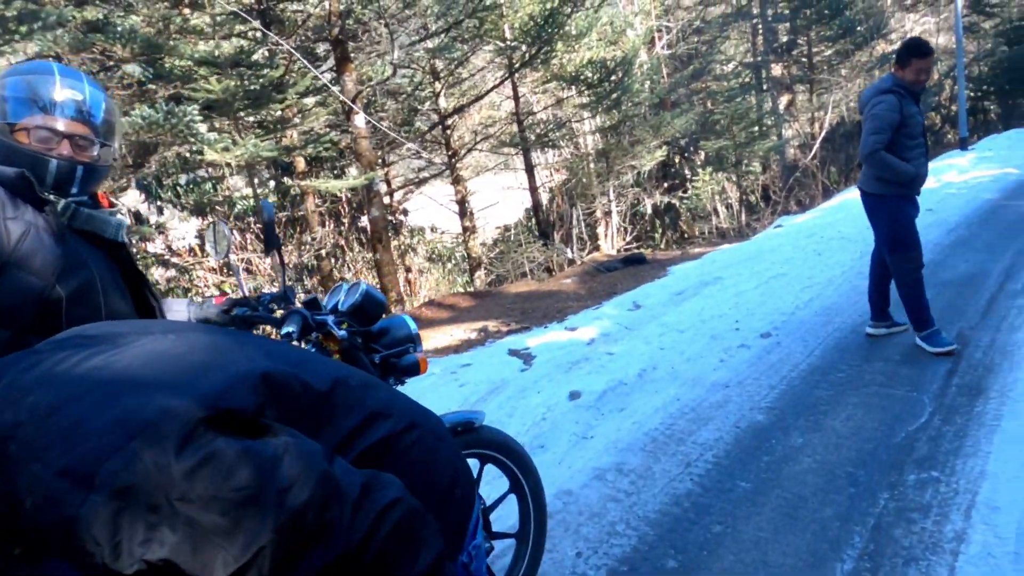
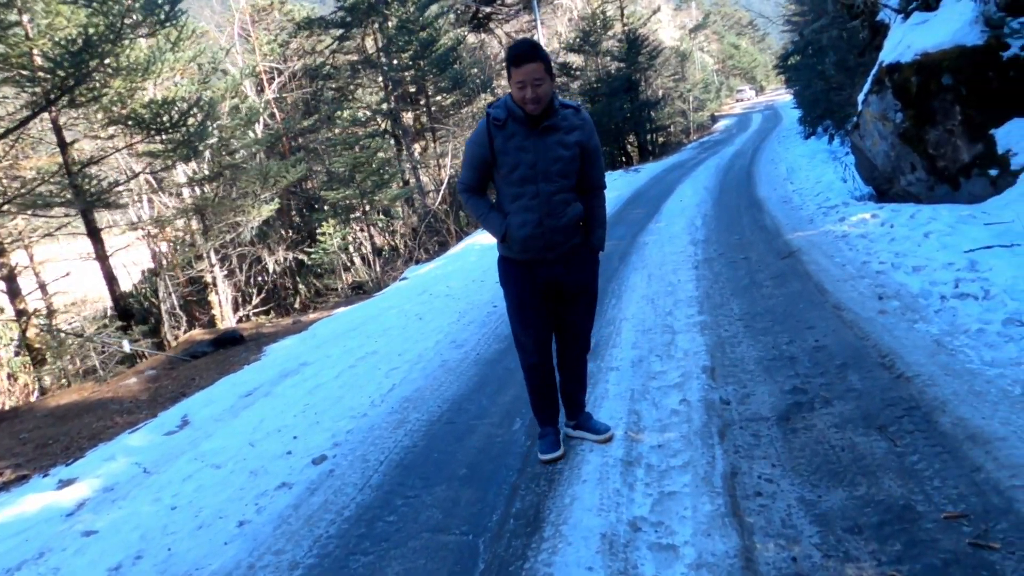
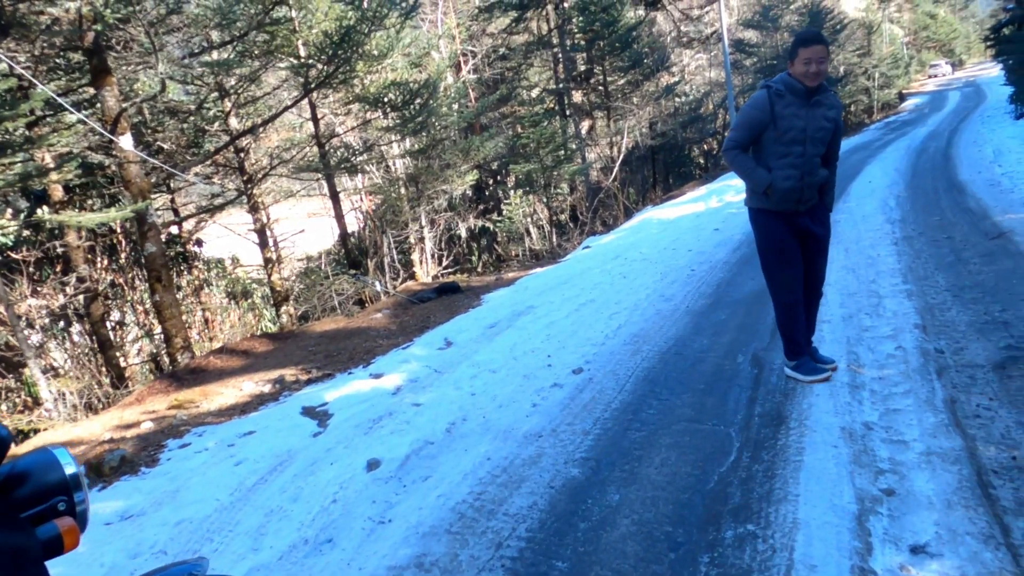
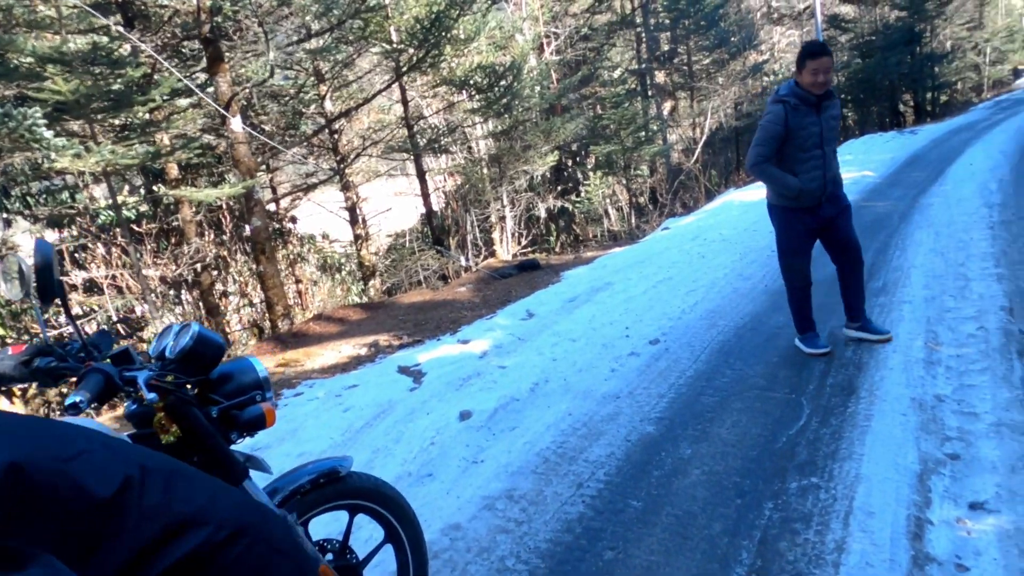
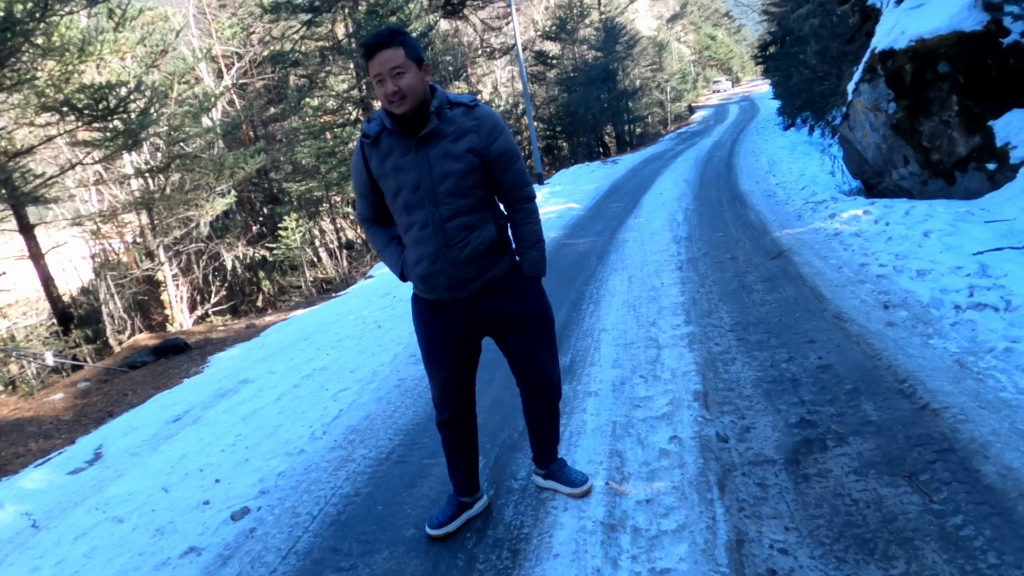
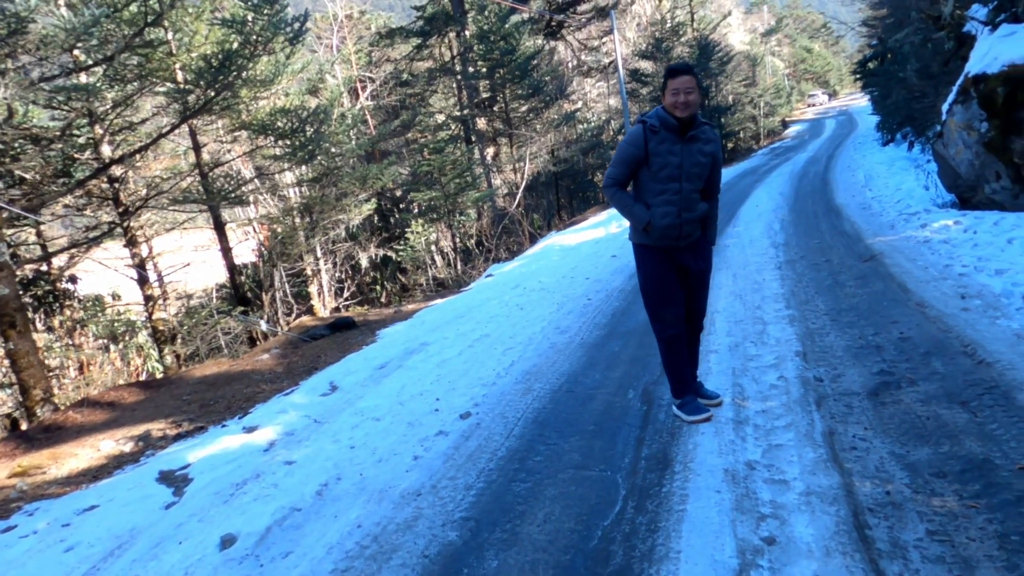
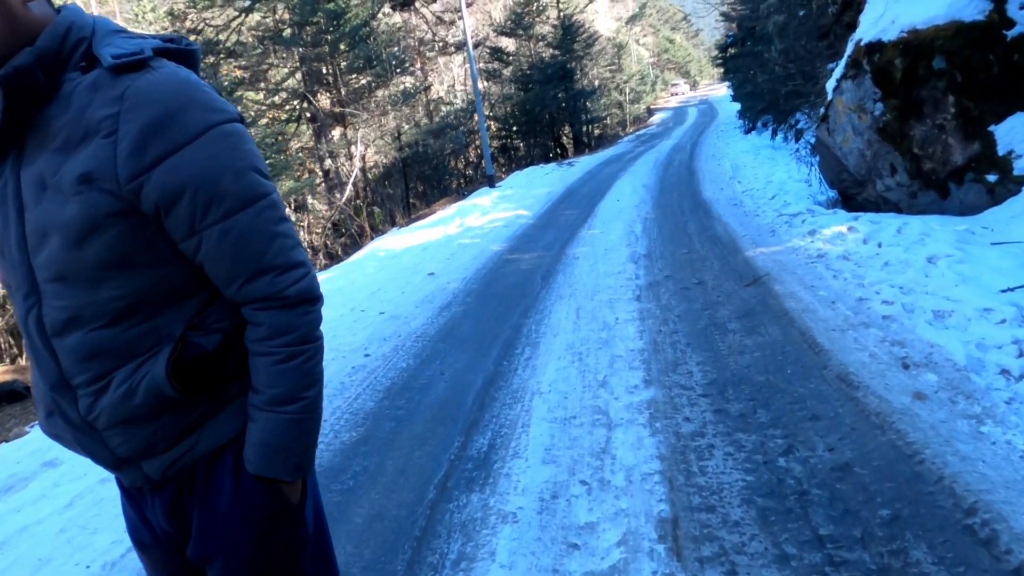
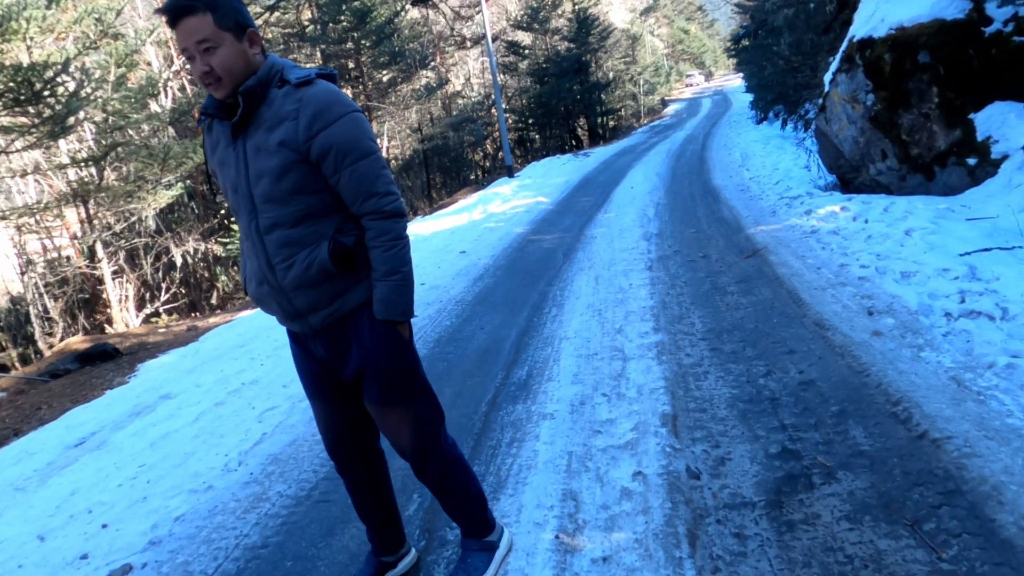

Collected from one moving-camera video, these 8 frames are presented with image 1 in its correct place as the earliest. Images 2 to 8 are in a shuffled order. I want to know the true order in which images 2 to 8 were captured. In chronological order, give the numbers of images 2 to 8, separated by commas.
4, 3, 6, 2, 5, 8, 7
